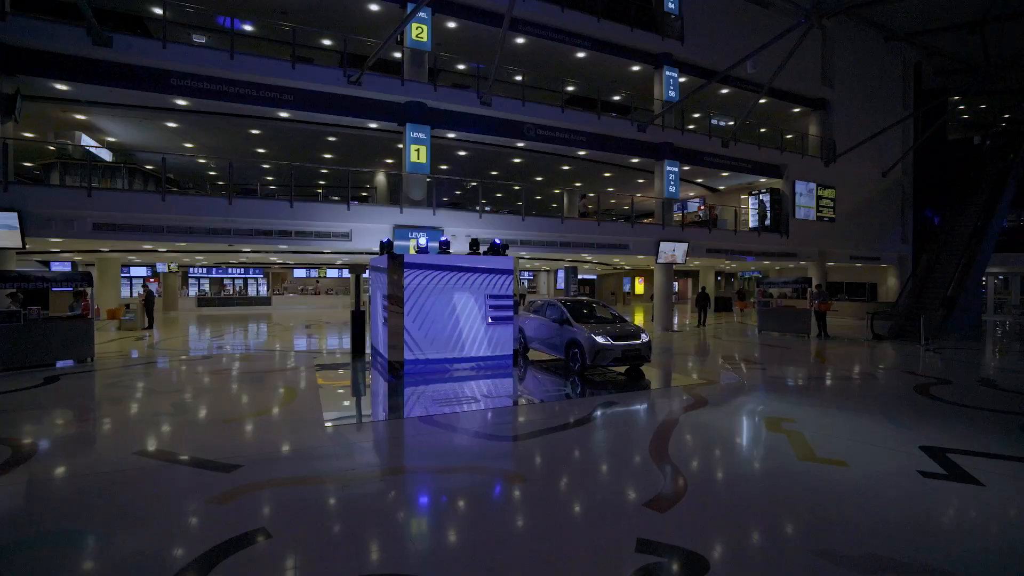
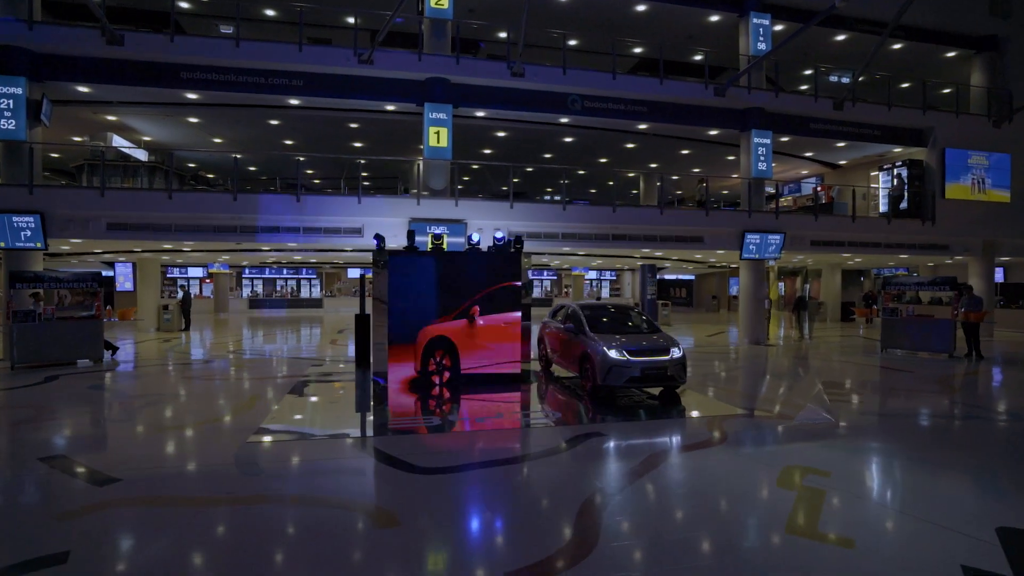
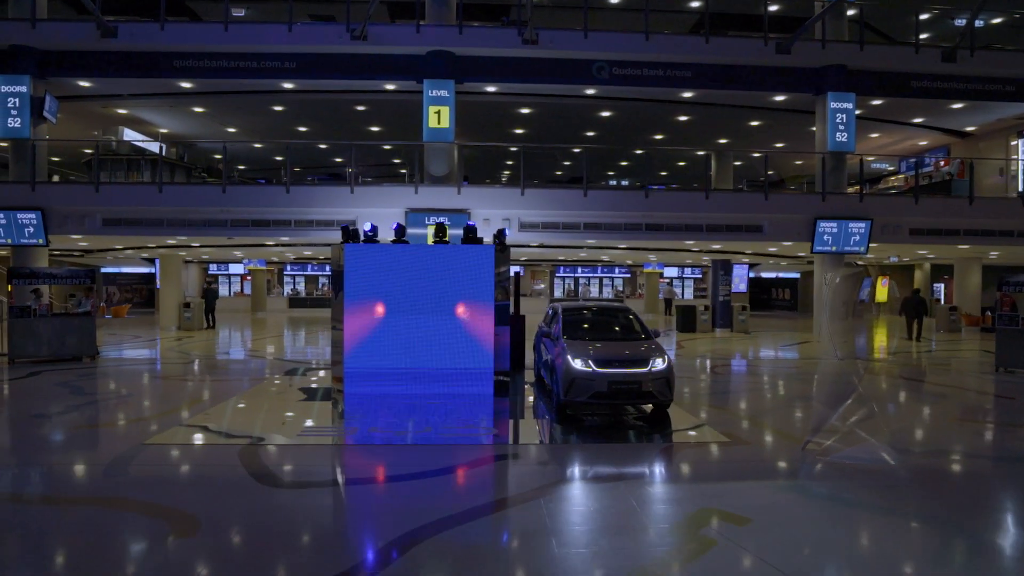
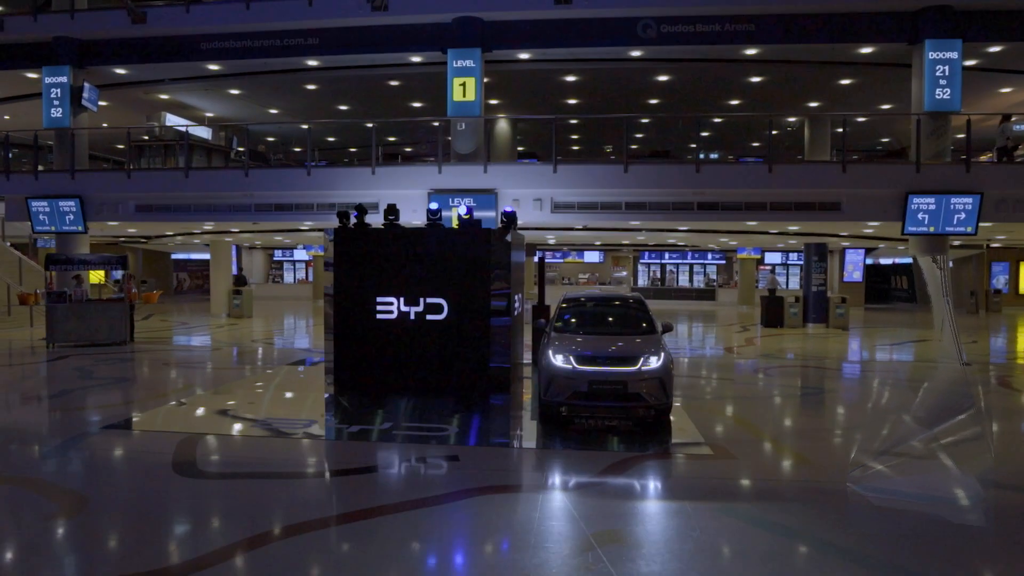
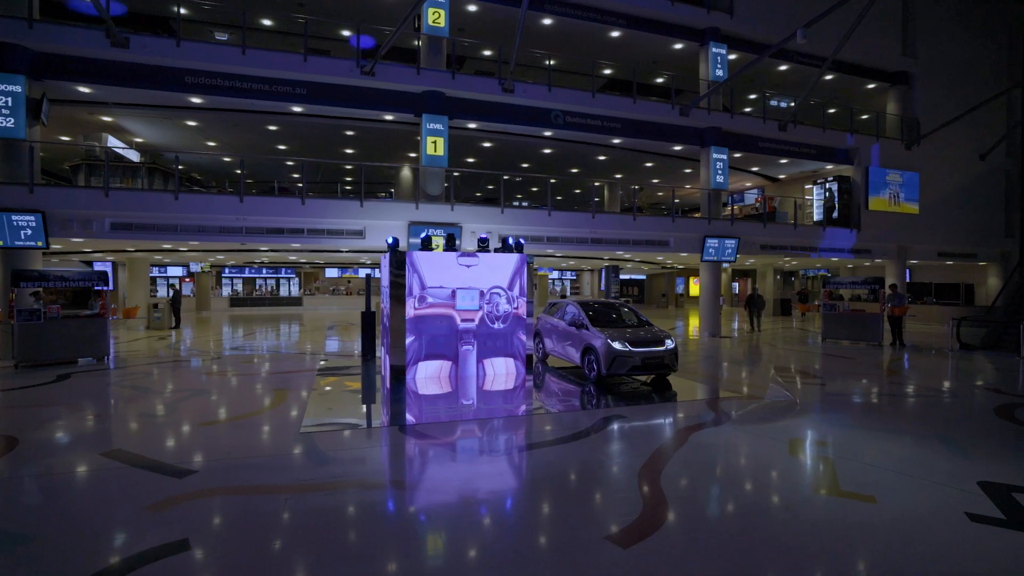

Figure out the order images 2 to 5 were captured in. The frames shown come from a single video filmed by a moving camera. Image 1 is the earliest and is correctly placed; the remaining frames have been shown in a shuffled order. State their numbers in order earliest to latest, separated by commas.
5, 2, 3, 4
